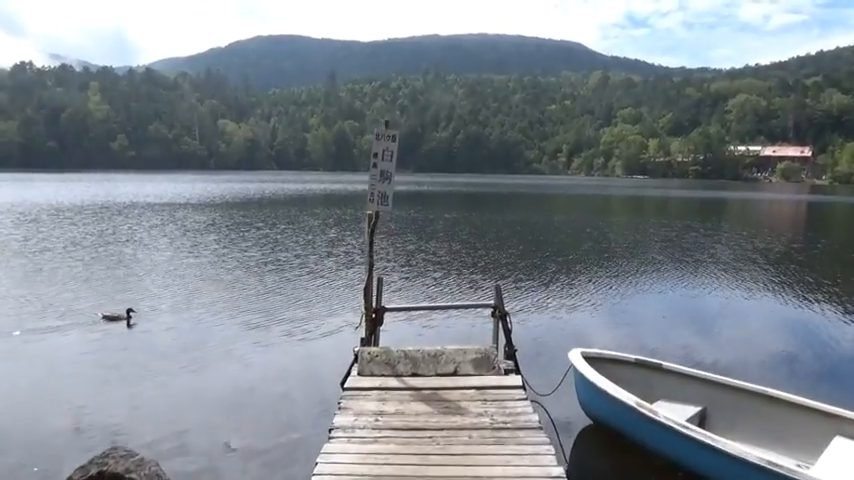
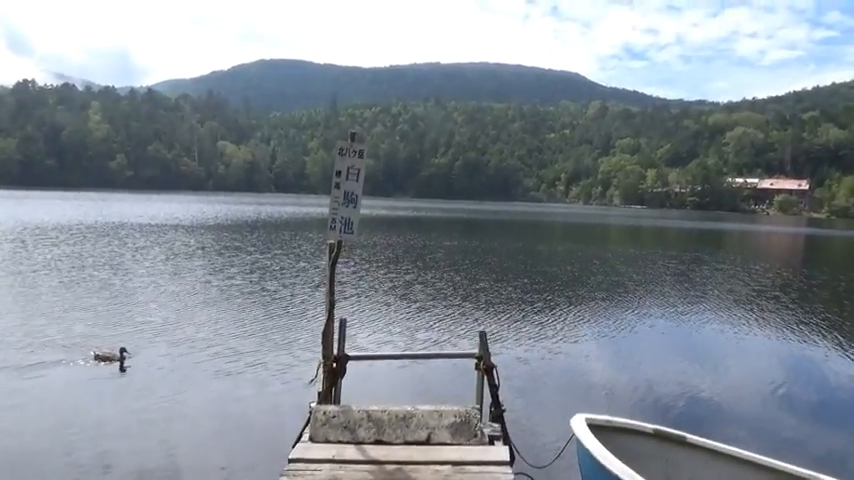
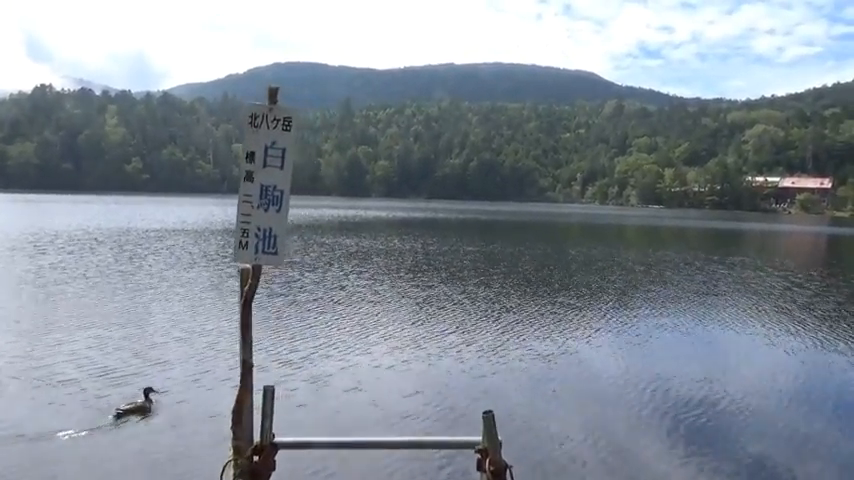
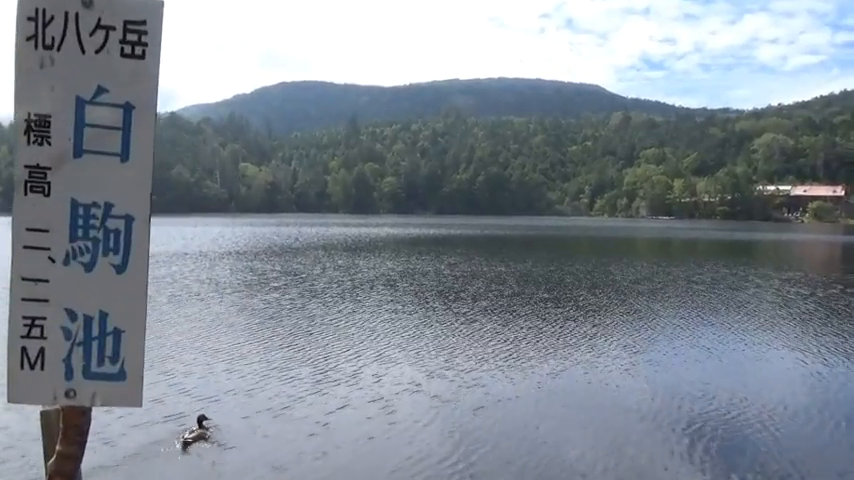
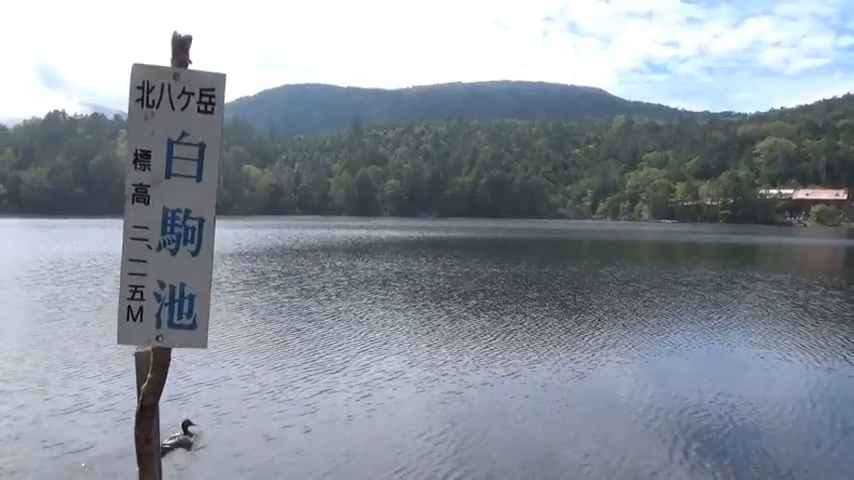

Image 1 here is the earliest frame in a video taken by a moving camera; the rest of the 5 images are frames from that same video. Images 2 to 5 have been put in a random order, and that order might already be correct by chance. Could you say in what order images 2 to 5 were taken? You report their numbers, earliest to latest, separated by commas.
2, 3, 5, 4
